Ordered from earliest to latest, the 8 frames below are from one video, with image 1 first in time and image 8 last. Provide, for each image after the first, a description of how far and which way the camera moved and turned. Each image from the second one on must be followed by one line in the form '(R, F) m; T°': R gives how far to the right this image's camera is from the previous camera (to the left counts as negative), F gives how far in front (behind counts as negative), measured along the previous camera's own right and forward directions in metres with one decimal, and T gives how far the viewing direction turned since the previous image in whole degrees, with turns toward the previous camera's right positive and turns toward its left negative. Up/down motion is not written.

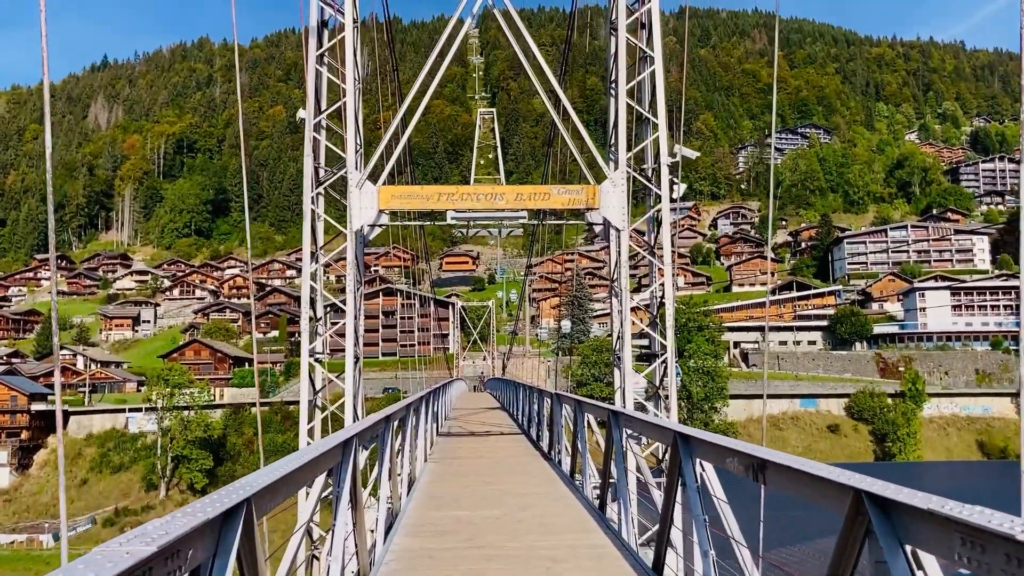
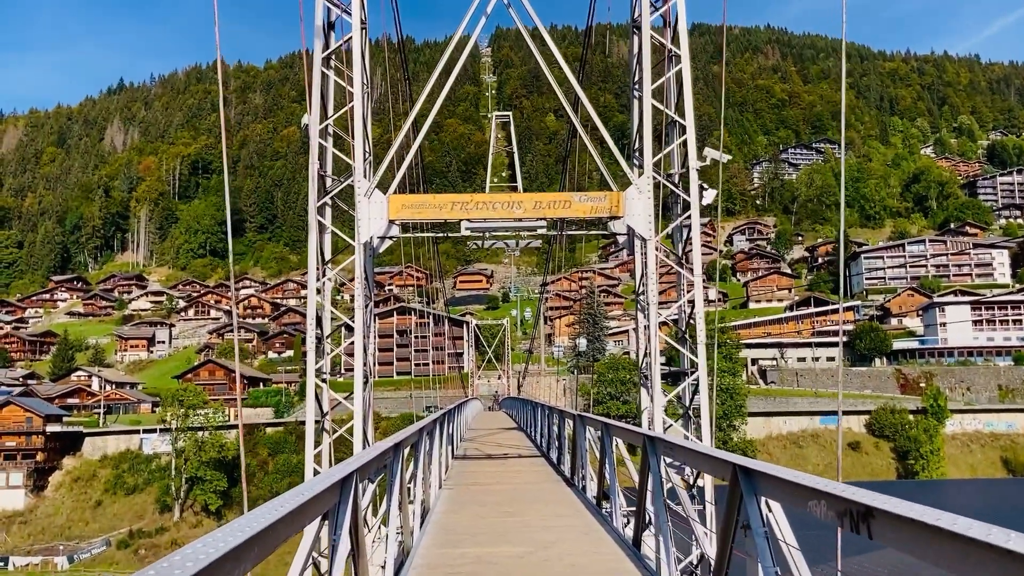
(0.0, +0.3) m; -1°
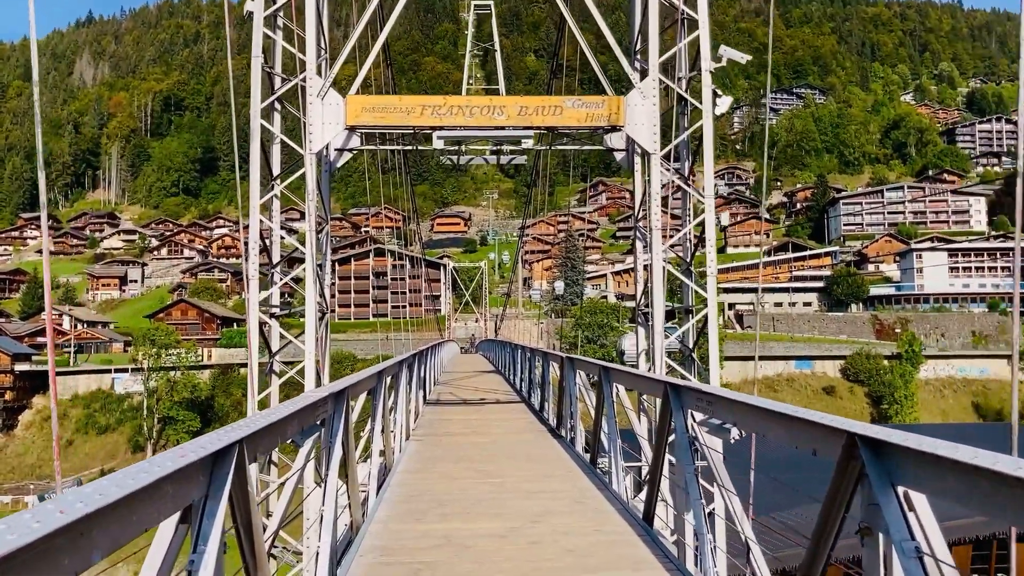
(0.0, +0.7) m; +1°
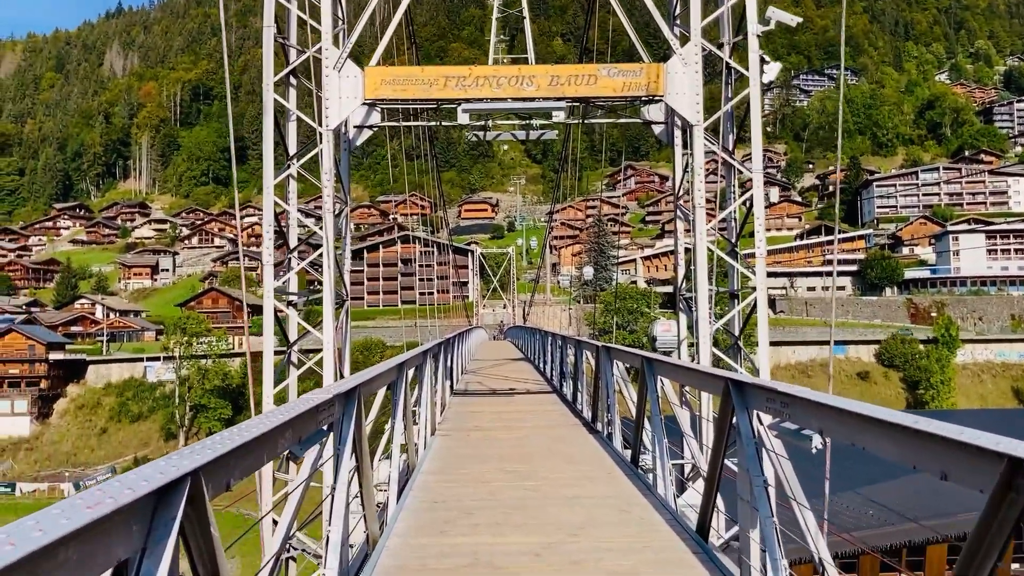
(0.0, +0.3) m; -2°
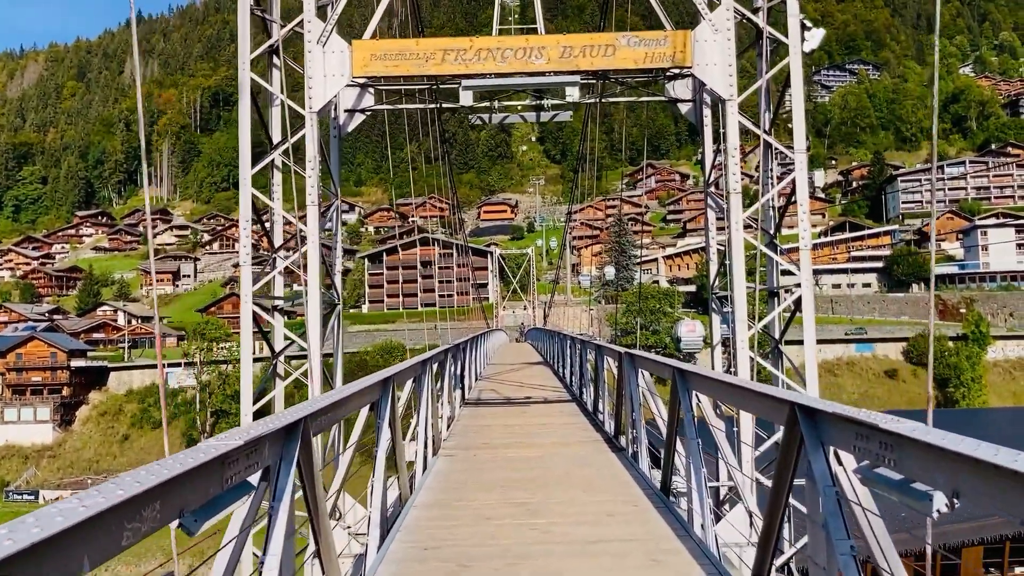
(0.0, +0.4) m; -1°
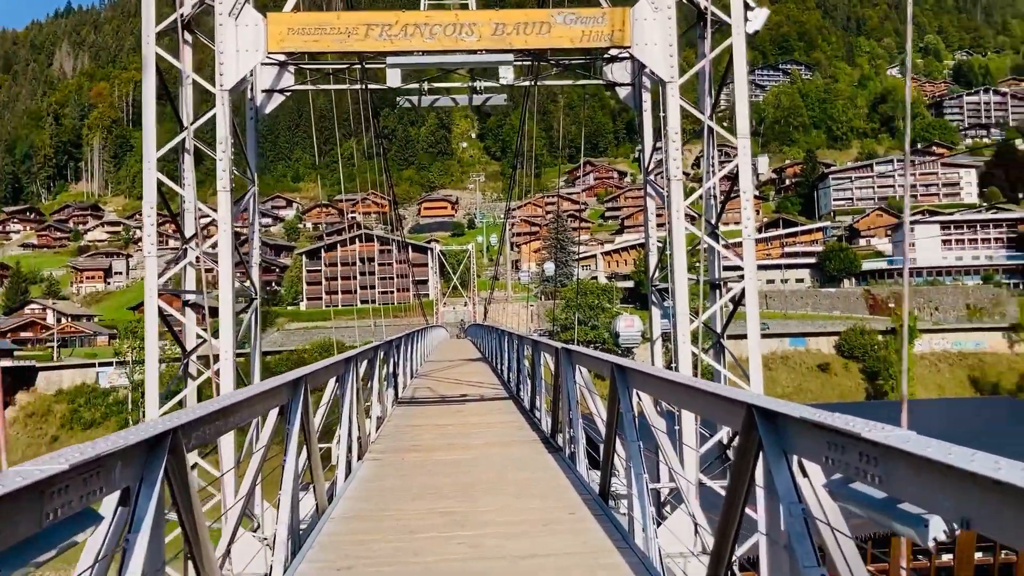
(0.0, +0.2) m; +4°
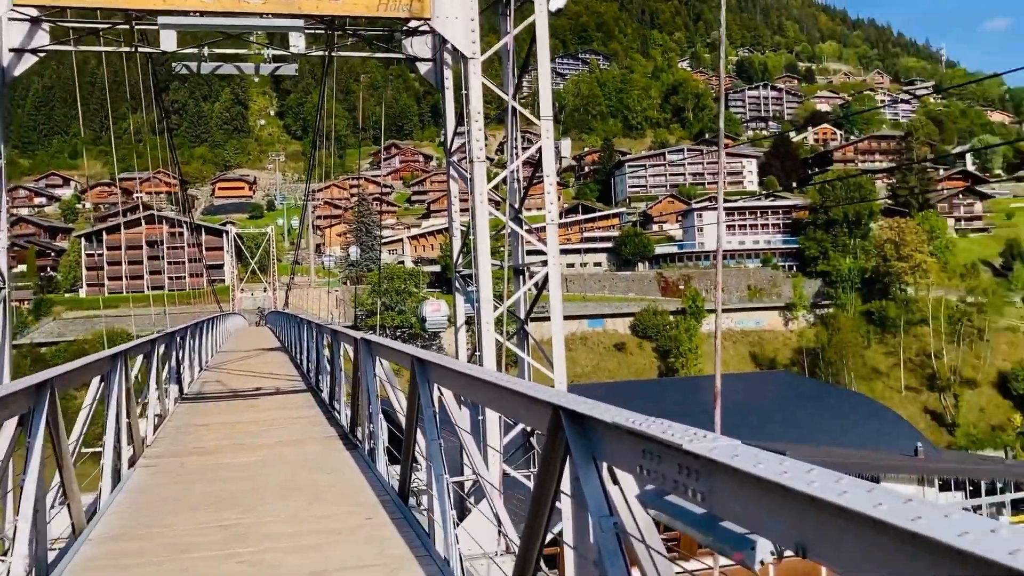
(0.0, +0.2) m; +12°
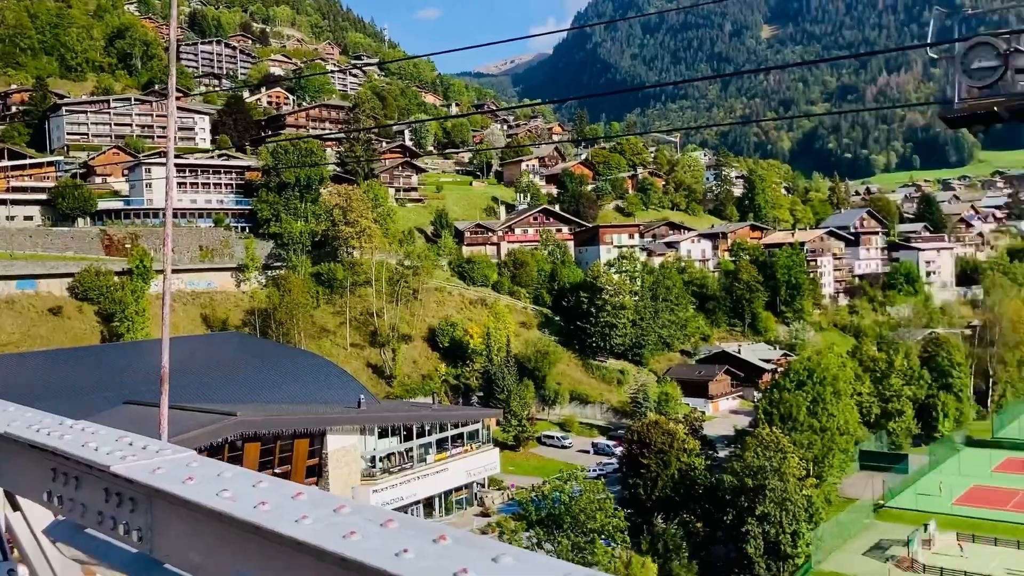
(0.0, +0.2) m; +32°
